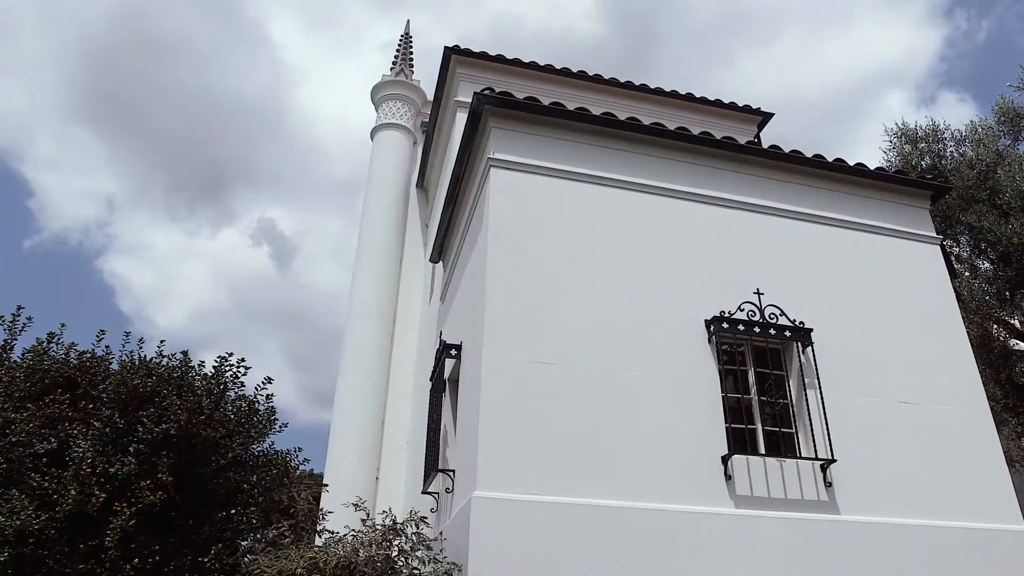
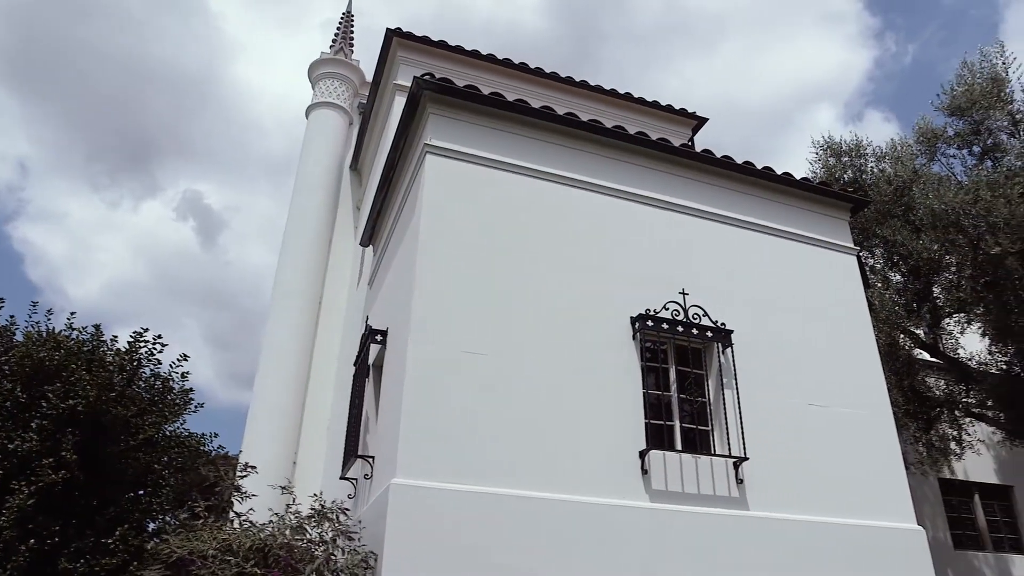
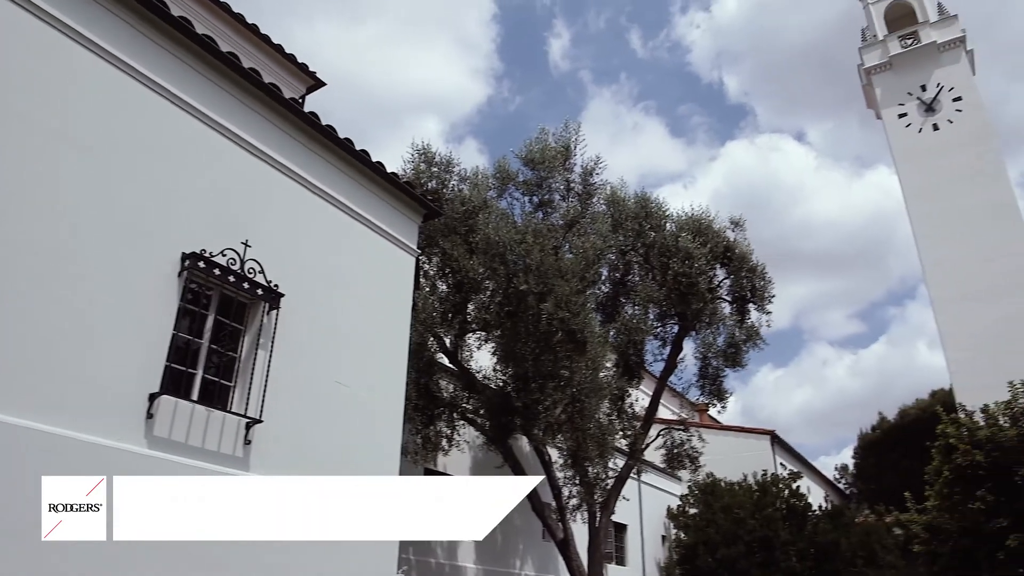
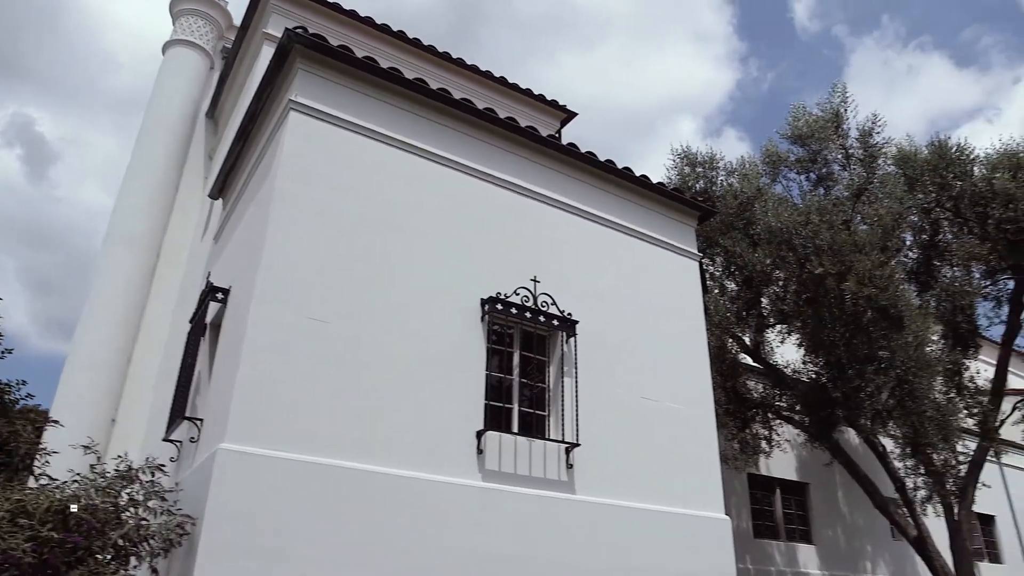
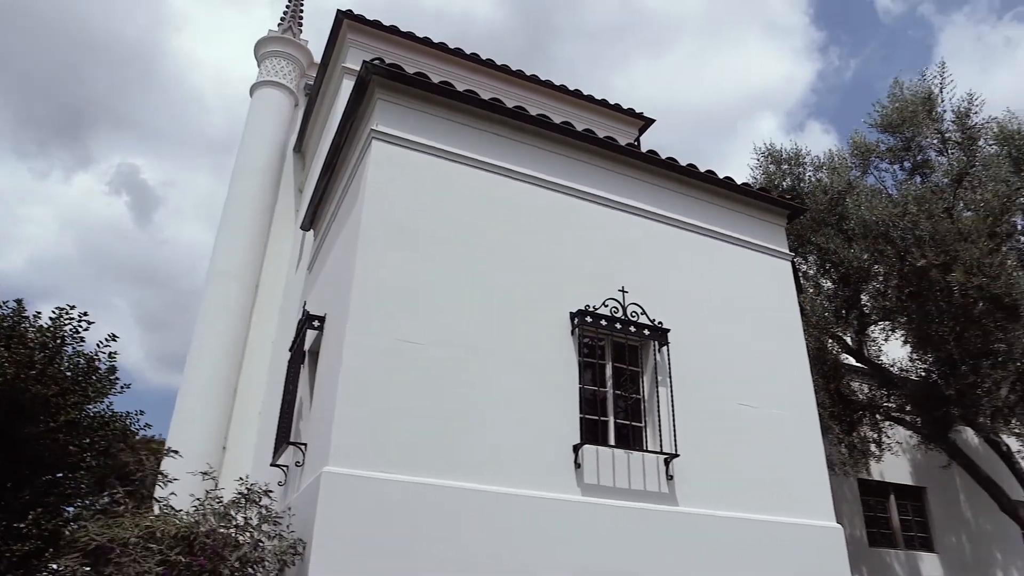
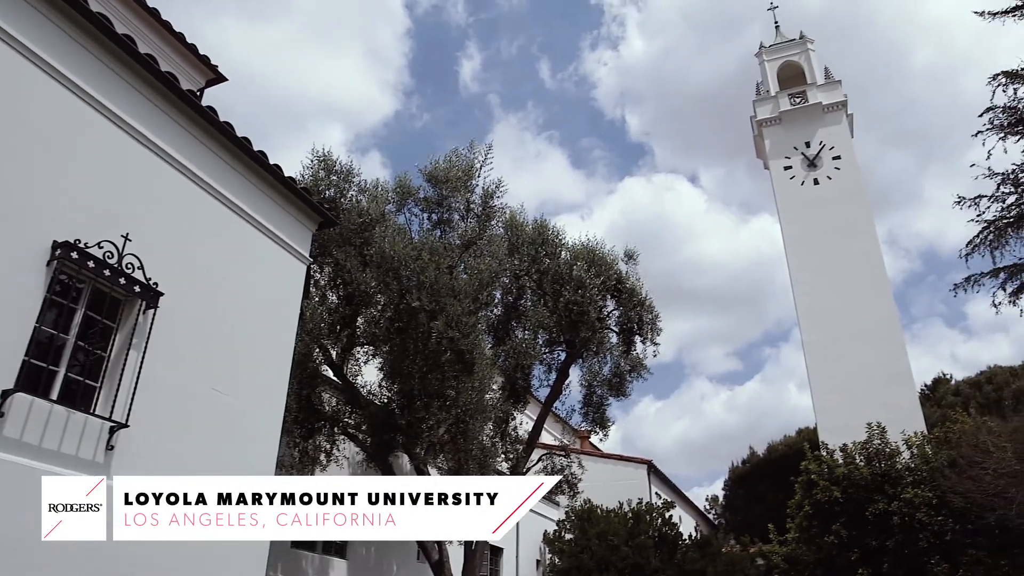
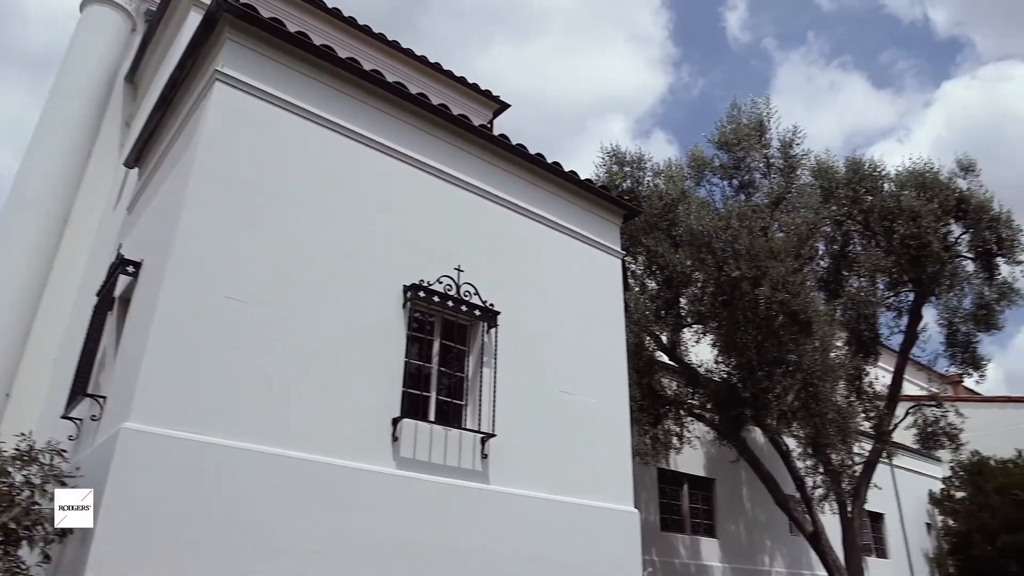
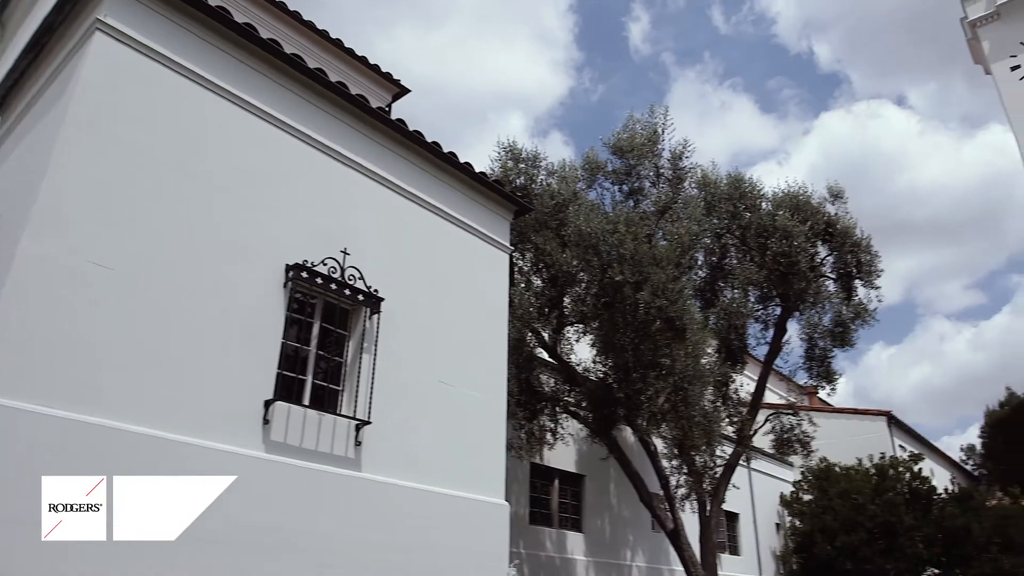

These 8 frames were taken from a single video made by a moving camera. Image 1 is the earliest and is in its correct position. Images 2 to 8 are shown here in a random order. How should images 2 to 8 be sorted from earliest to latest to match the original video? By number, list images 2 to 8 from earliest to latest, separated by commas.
2, 5, 4, 7, 8, 3, 6
